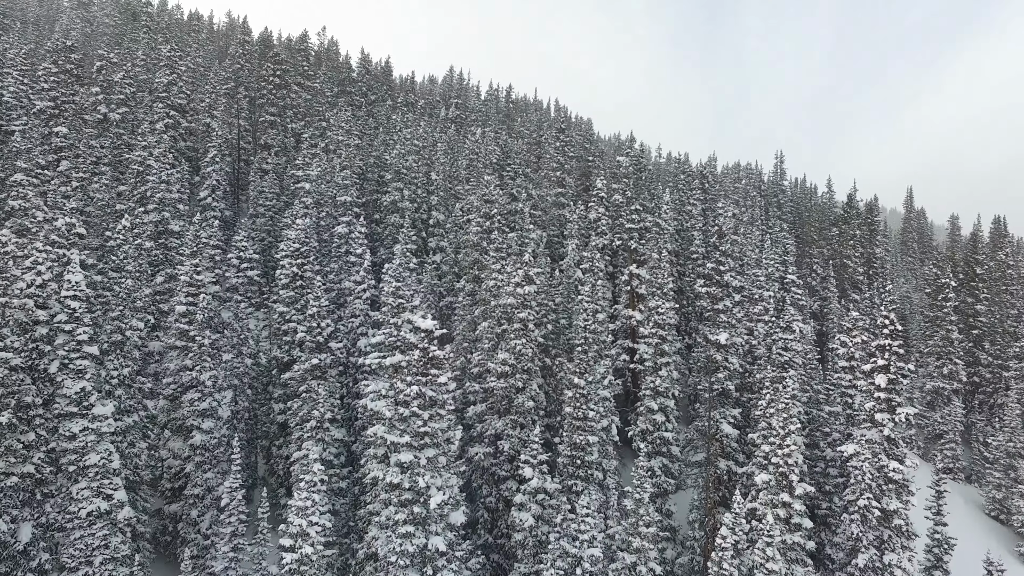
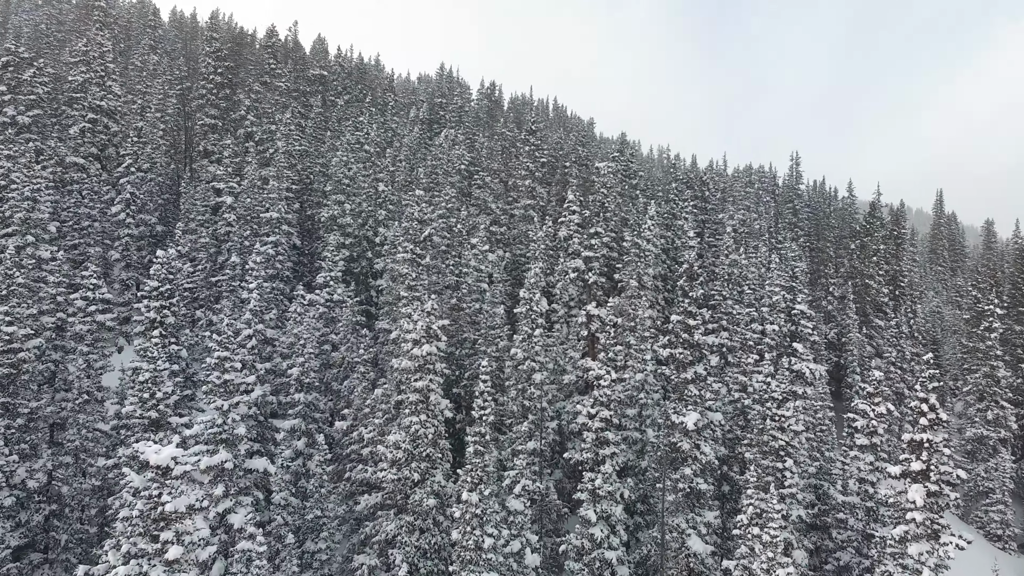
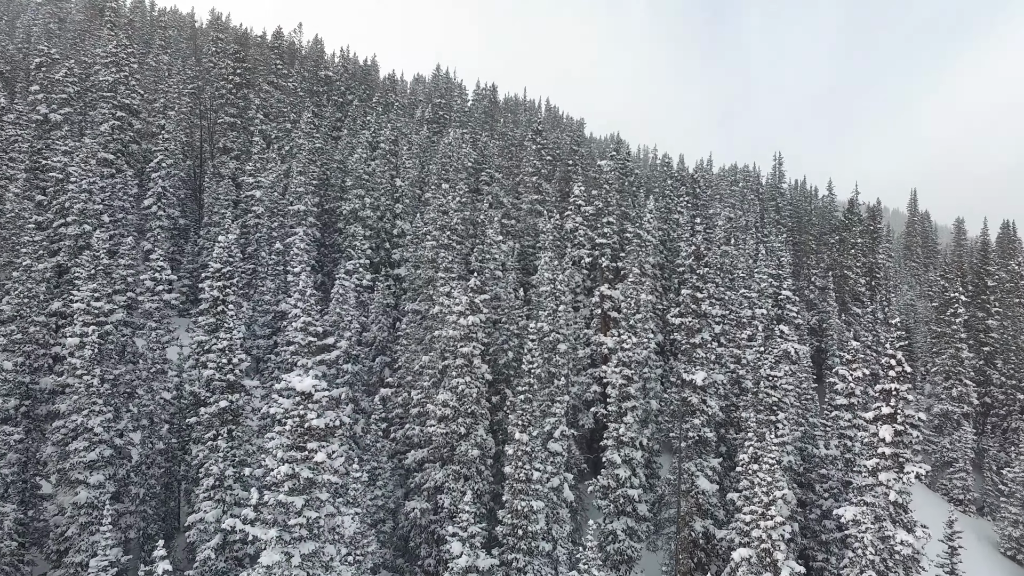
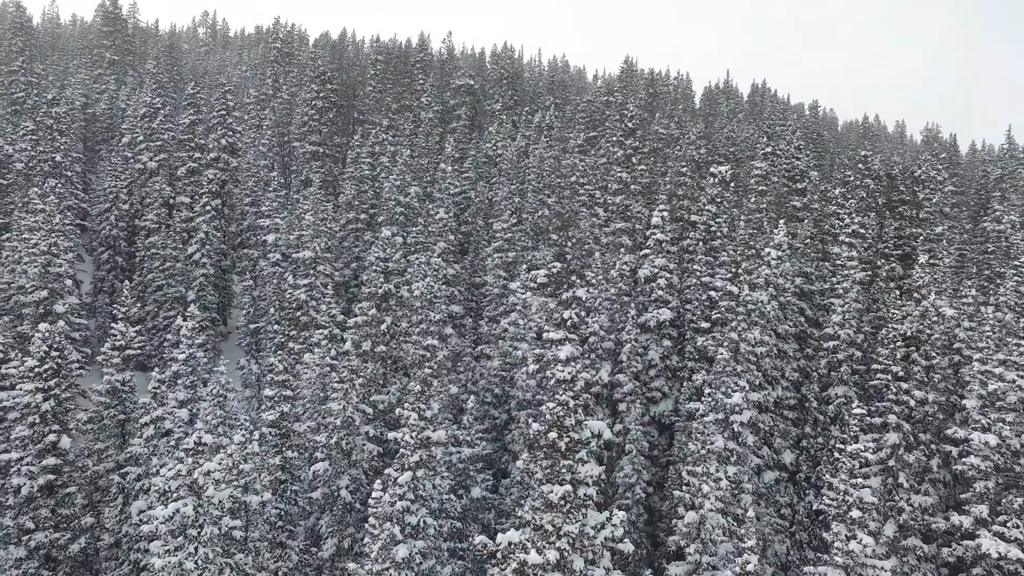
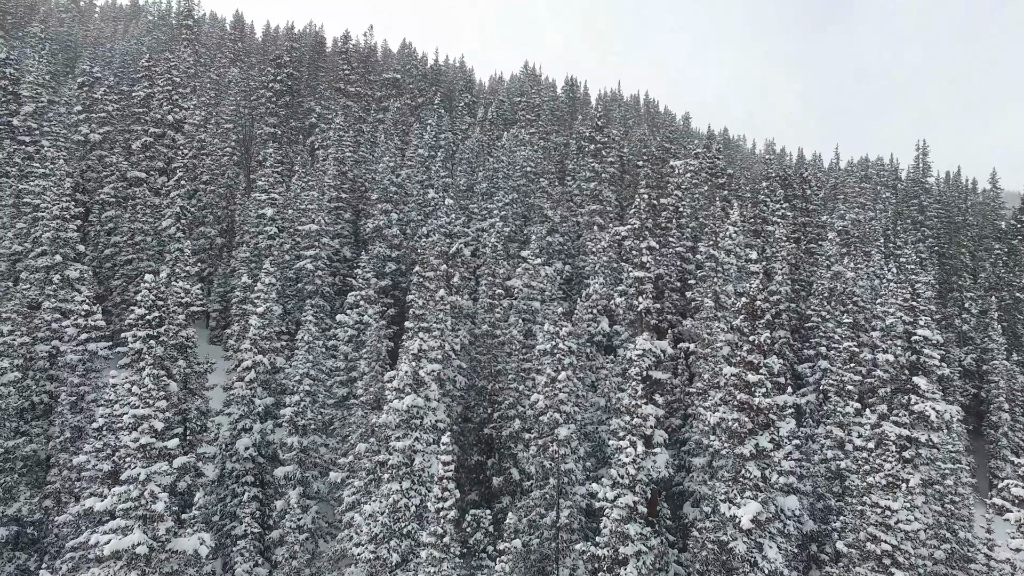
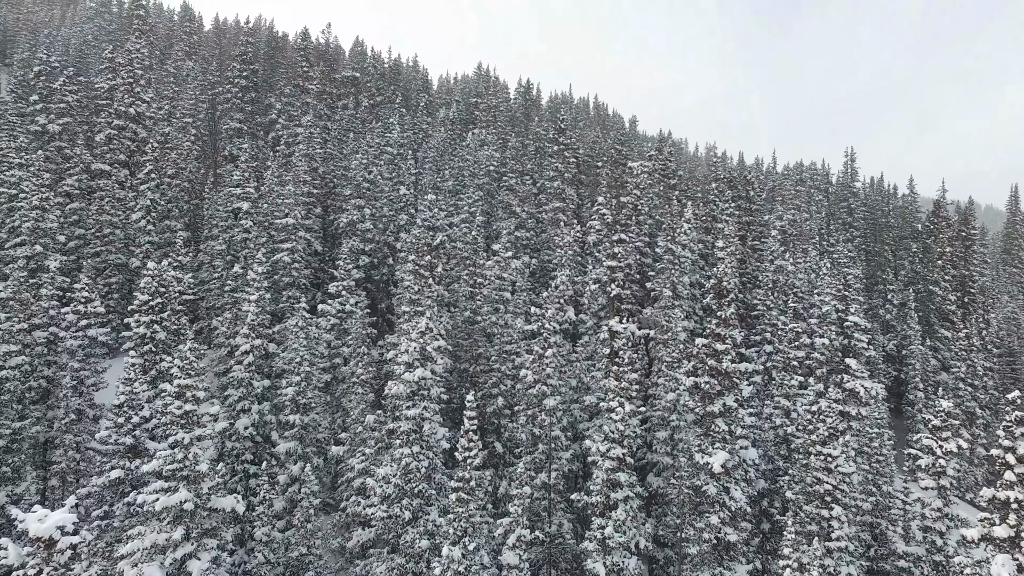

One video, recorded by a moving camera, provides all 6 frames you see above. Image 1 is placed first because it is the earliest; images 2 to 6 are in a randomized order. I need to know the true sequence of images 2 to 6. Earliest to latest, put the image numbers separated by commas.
3, 2, 6, 5, 4
